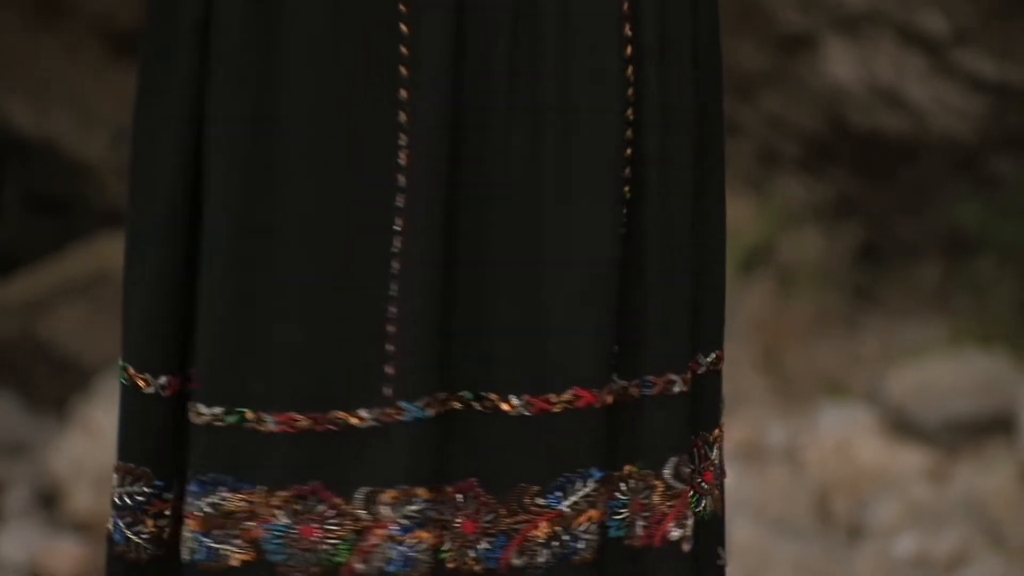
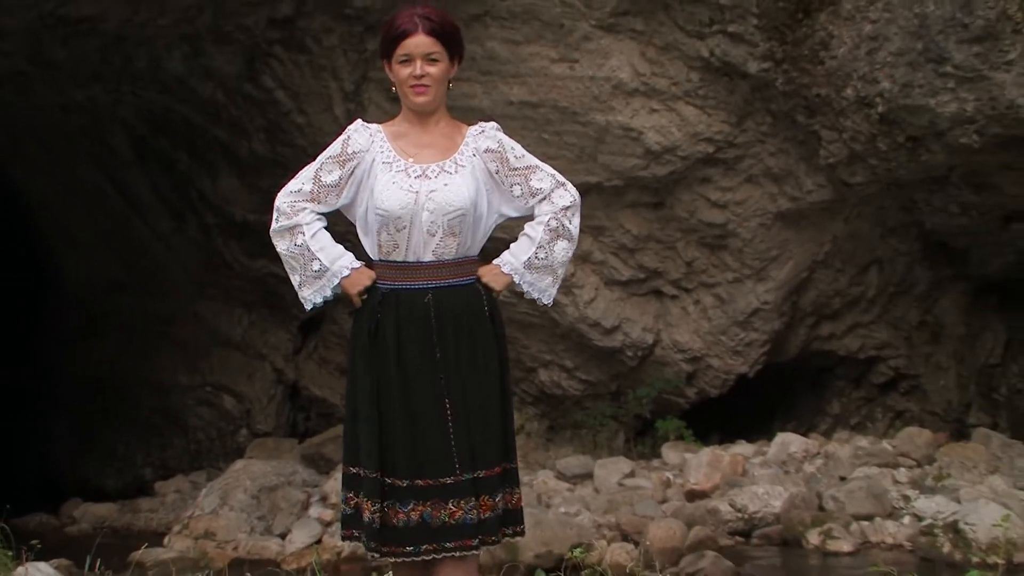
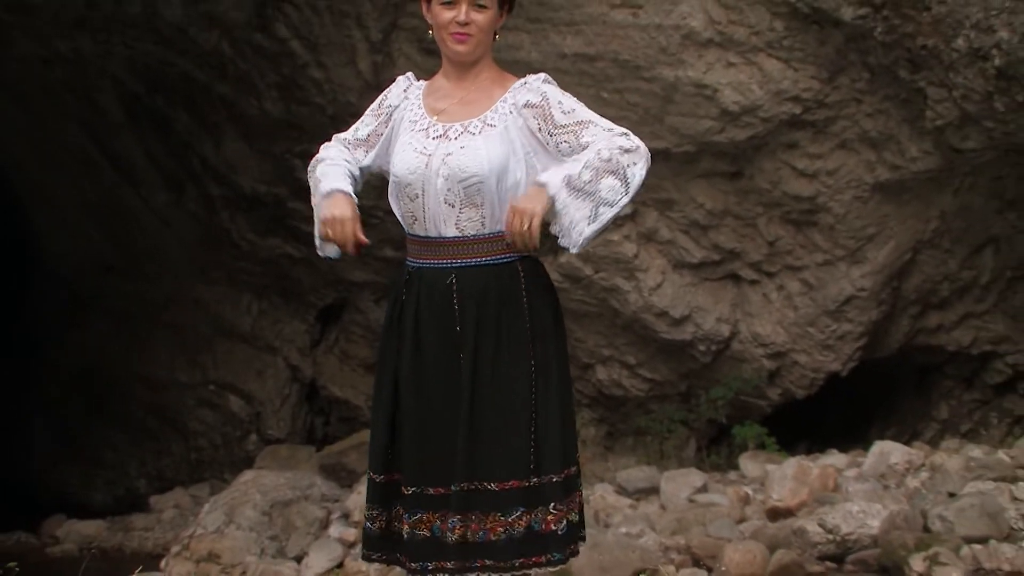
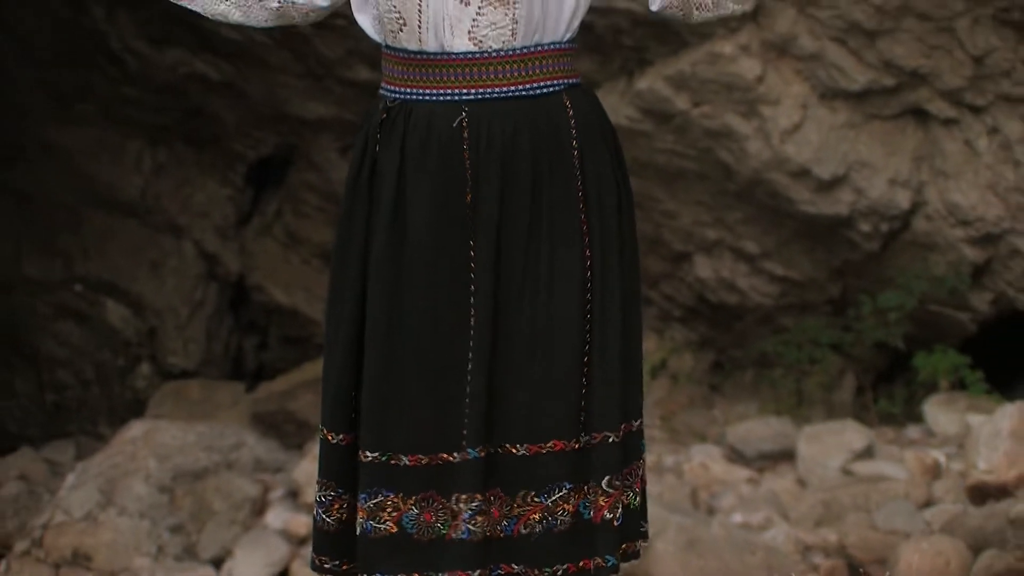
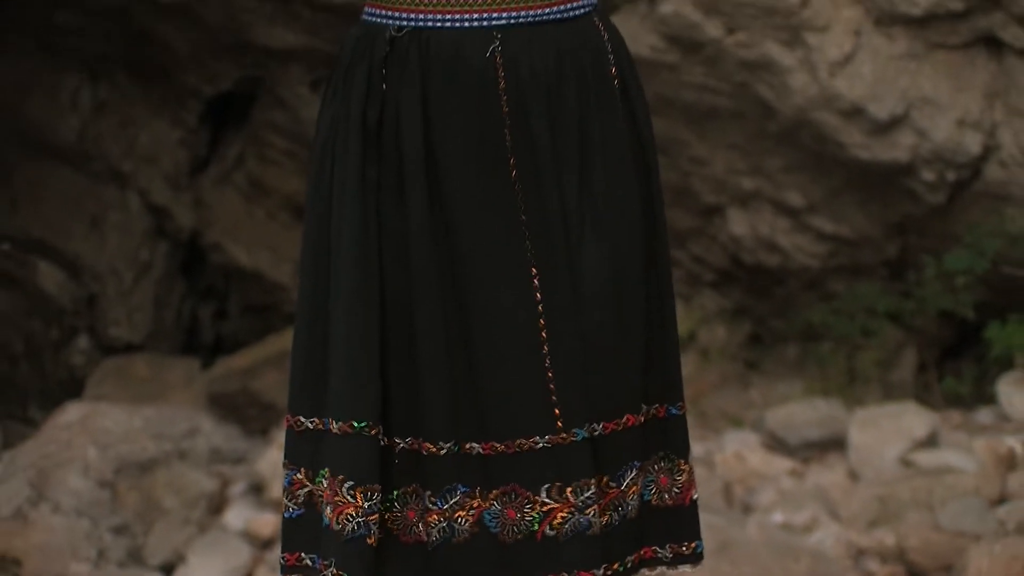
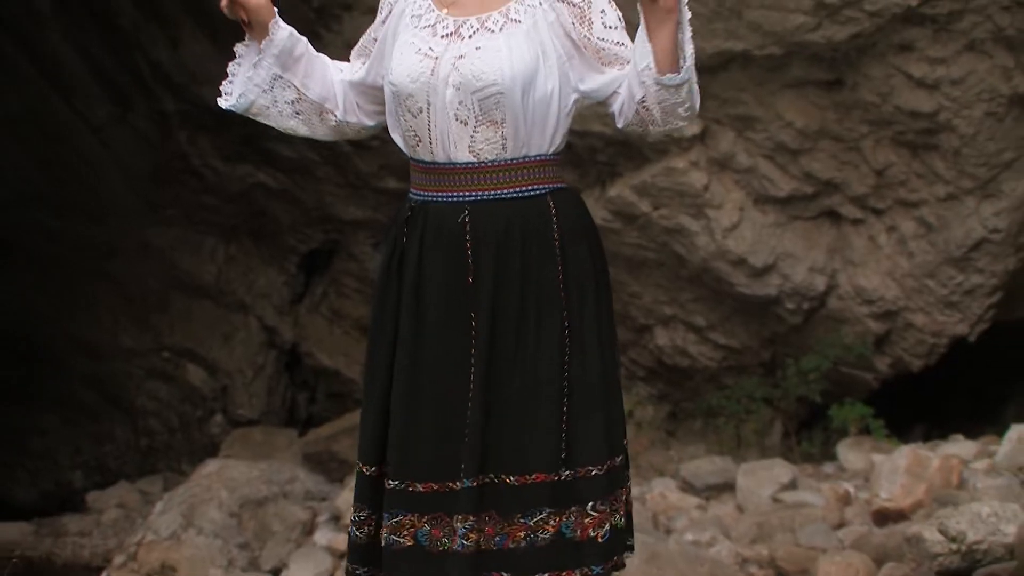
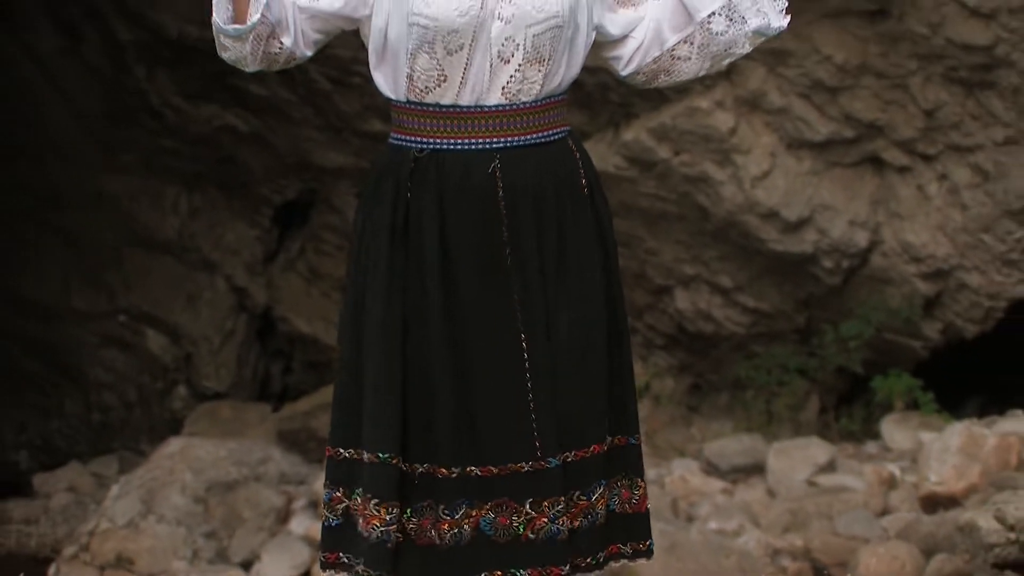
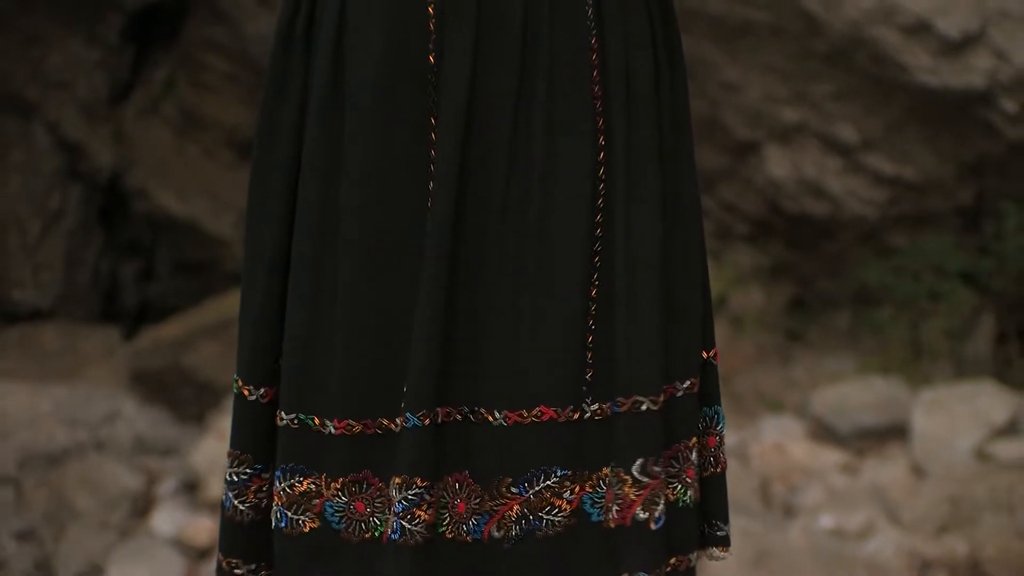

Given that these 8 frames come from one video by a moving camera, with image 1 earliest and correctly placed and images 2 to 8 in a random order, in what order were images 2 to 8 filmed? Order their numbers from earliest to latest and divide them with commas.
8, 5, 4, 7, 6, 3, 2
